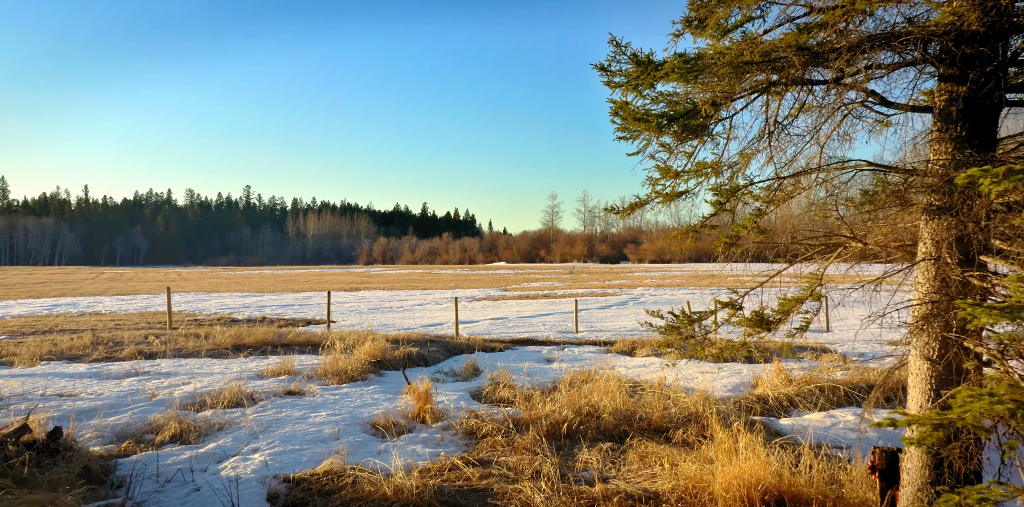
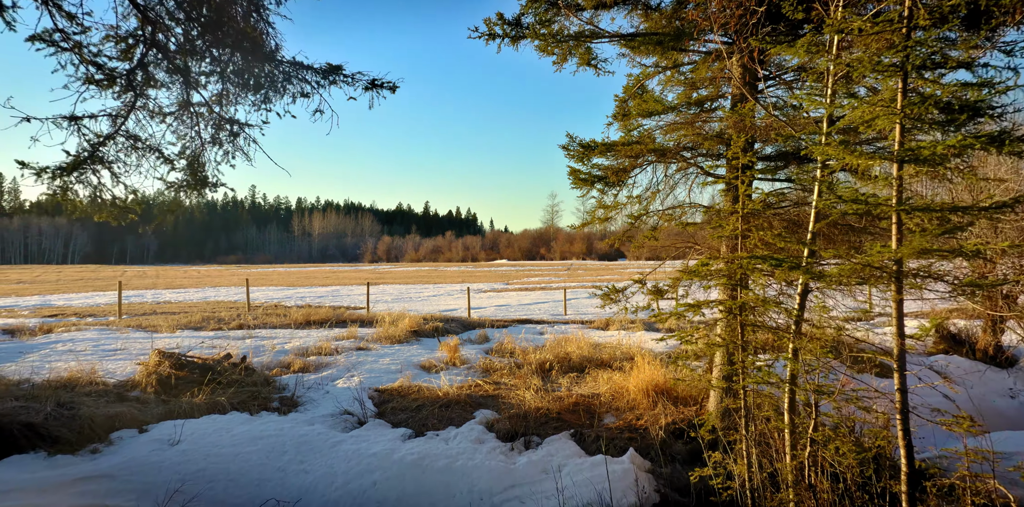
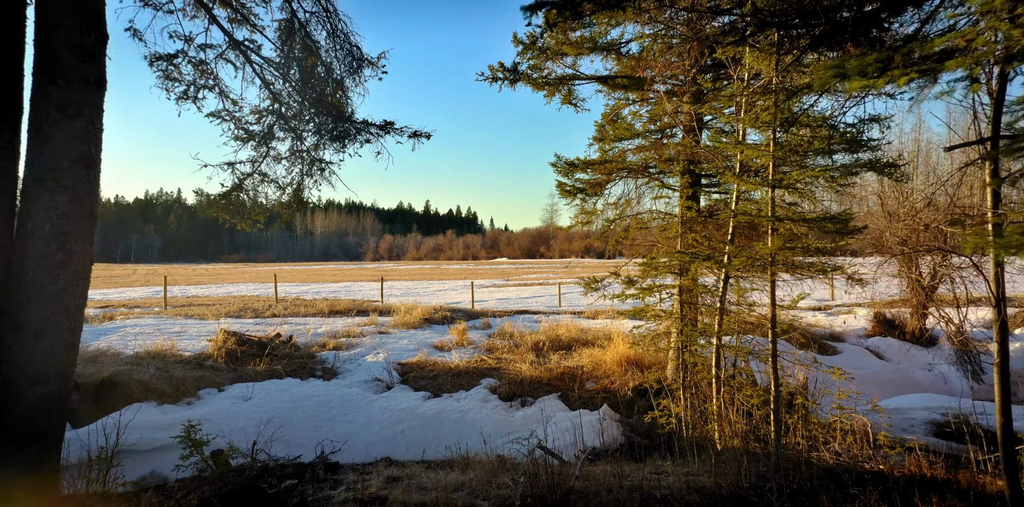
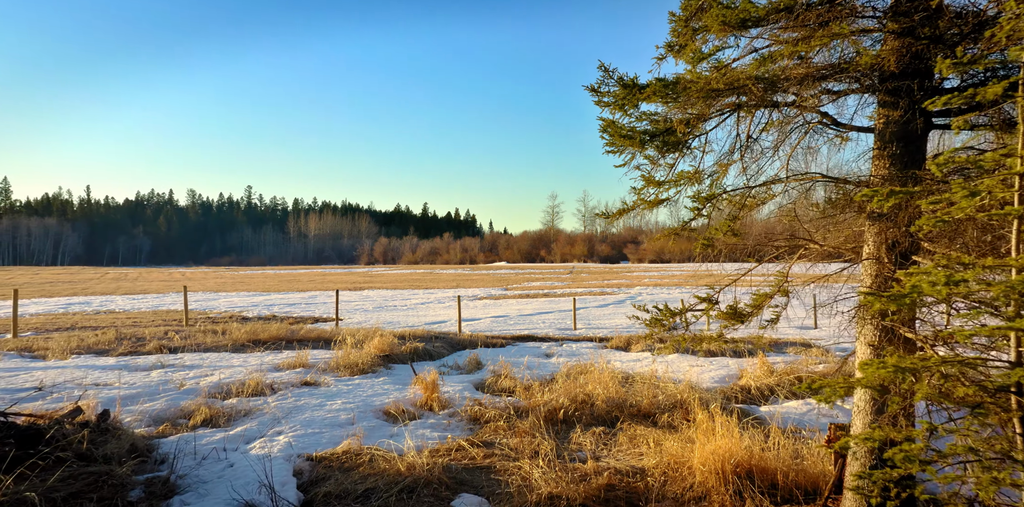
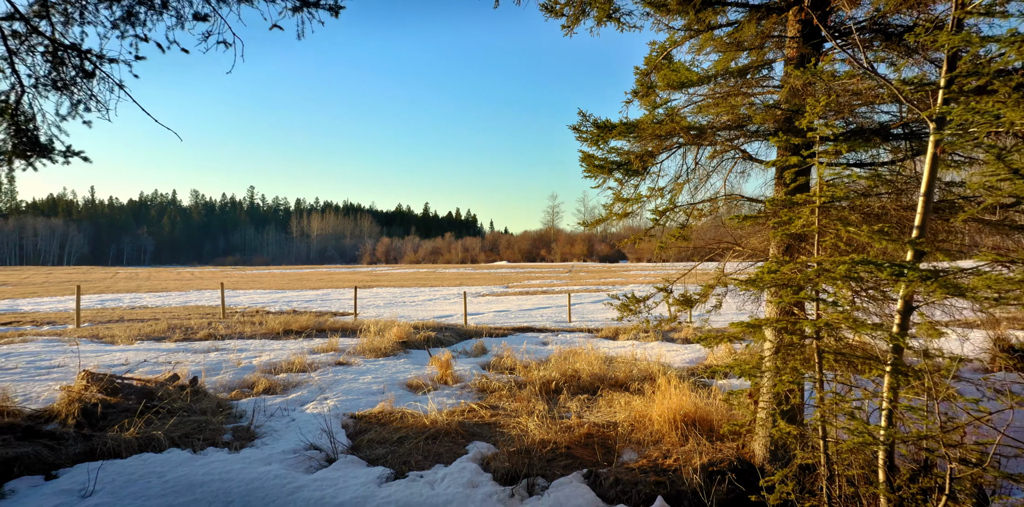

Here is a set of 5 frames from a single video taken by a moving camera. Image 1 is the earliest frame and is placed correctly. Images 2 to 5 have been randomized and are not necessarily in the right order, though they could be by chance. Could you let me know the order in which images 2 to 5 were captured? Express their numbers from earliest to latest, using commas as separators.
4, 5, 2, 3
